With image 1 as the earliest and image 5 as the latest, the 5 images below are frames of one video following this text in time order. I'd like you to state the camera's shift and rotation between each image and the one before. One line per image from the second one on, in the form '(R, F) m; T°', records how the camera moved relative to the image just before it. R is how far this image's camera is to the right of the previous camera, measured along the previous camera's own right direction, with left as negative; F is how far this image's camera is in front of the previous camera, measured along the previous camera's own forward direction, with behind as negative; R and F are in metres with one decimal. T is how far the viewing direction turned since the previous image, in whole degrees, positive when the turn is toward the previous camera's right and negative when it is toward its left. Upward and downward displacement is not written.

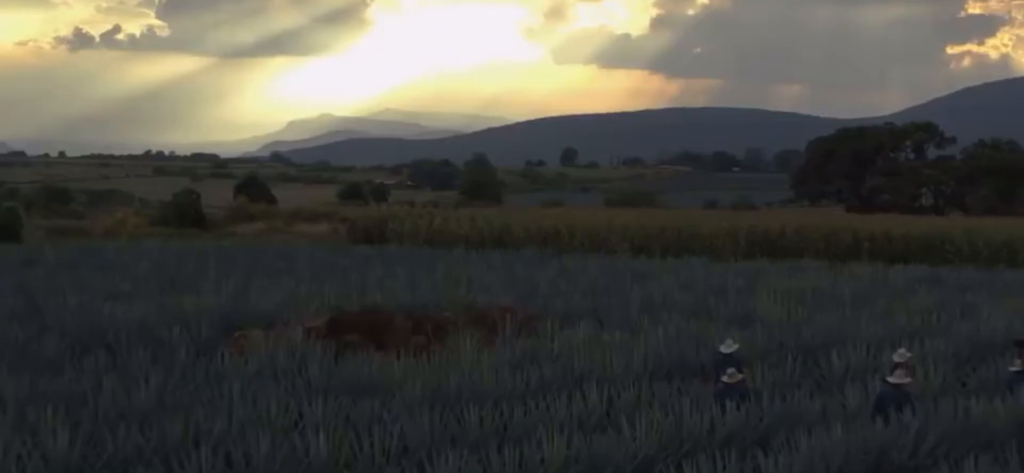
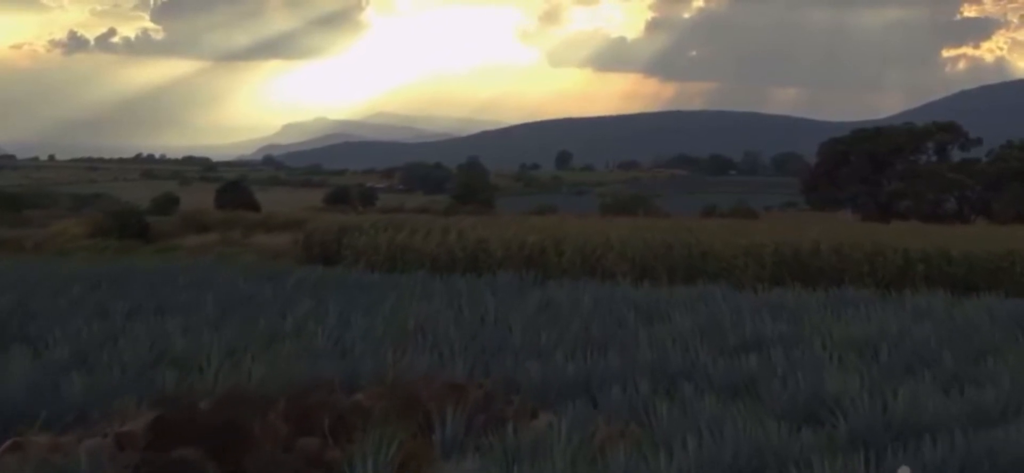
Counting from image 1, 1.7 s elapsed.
(+0.1, +2.1) m; 0°
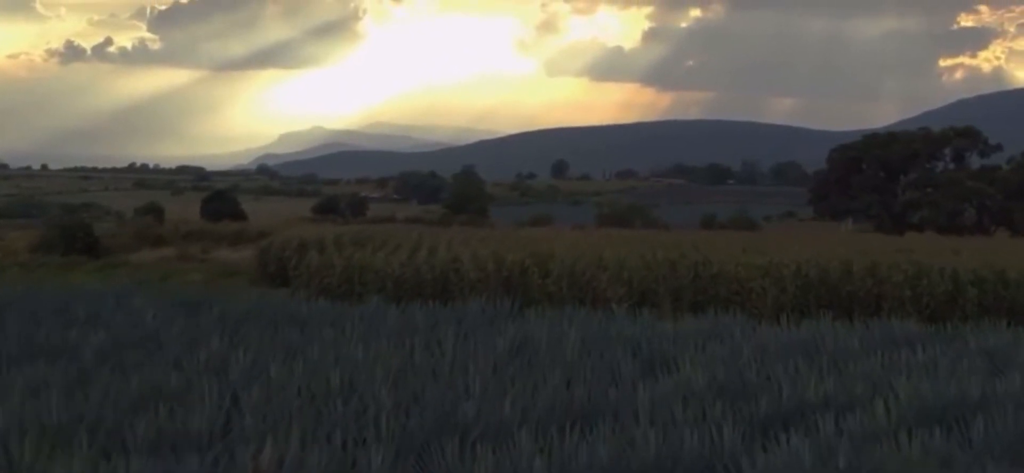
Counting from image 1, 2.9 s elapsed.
(+0.1, +1.5) m; 0°
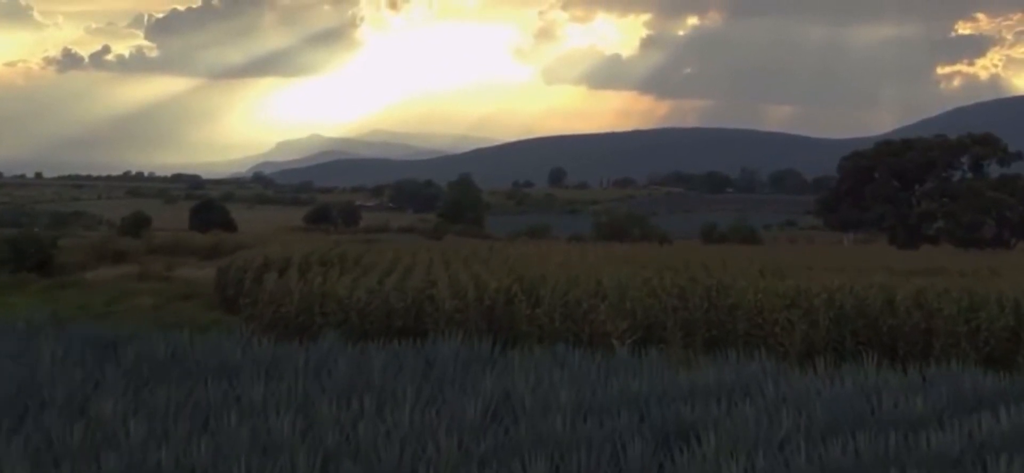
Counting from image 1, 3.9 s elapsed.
(+0.1, +1.2) m; 0°
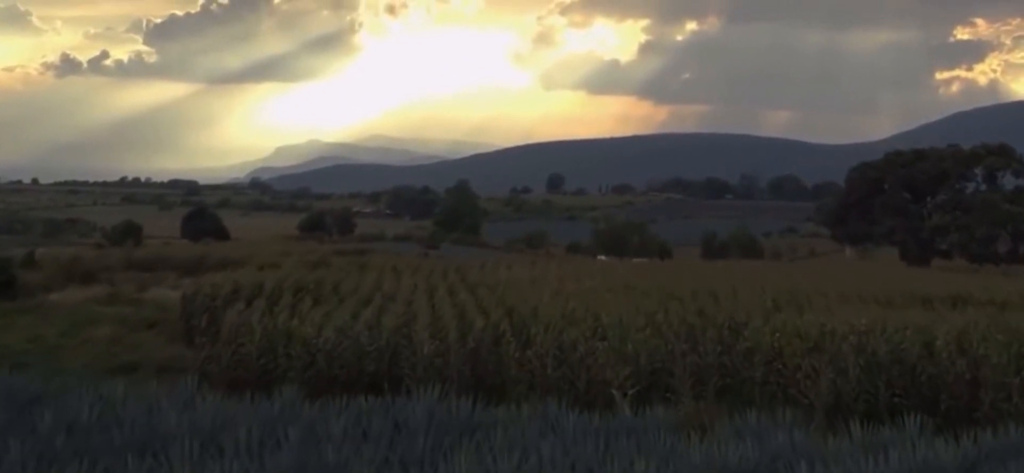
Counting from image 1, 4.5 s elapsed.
(0.0, +0.8) m; 0°
